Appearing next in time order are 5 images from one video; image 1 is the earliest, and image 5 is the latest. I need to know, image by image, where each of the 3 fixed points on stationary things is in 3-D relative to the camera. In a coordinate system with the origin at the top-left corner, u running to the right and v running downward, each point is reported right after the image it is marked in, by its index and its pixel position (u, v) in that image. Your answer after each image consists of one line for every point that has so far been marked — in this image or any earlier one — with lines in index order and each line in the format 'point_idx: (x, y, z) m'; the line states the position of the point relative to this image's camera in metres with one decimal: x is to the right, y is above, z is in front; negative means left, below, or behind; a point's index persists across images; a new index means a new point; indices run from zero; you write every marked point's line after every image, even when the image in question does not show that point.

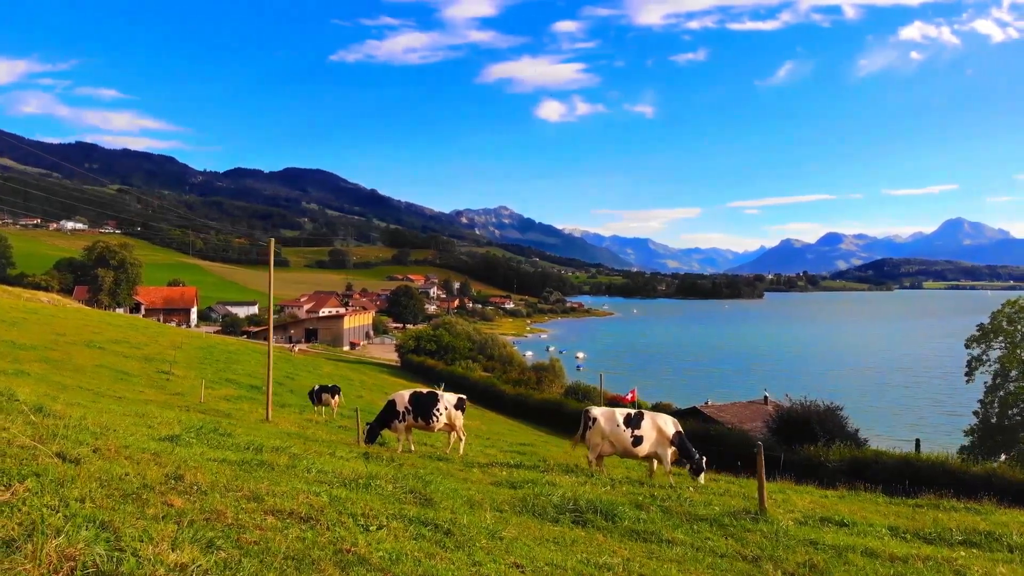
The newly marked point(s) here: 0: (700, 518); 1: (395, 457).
0: (+2.2, -2.7, +6.8) m
1: (-2.5, -3.6, +12.4) m
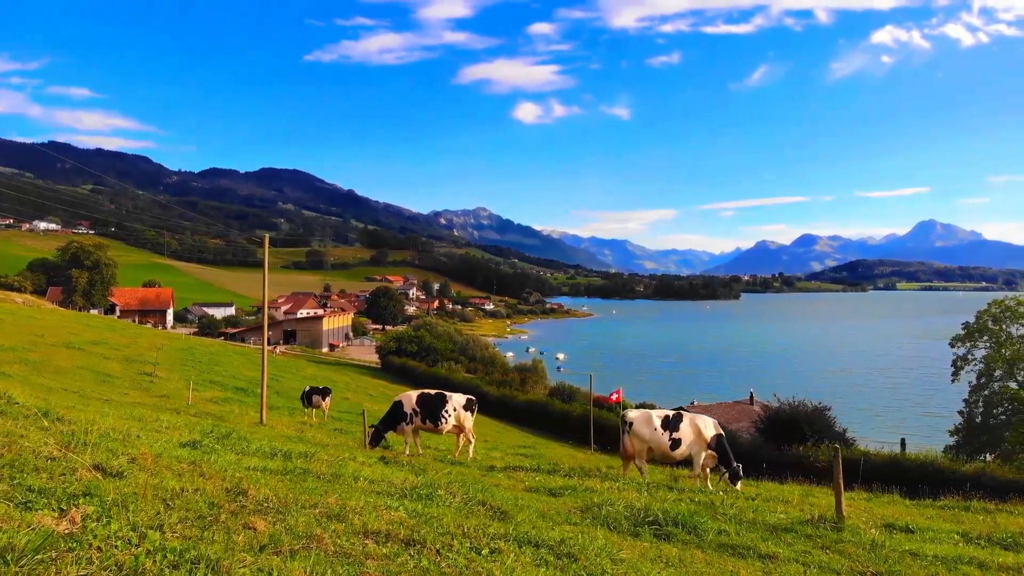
0: (+2.9, -2.6, +6.3) m
1: (-2.0, -3.5, +11.7) m
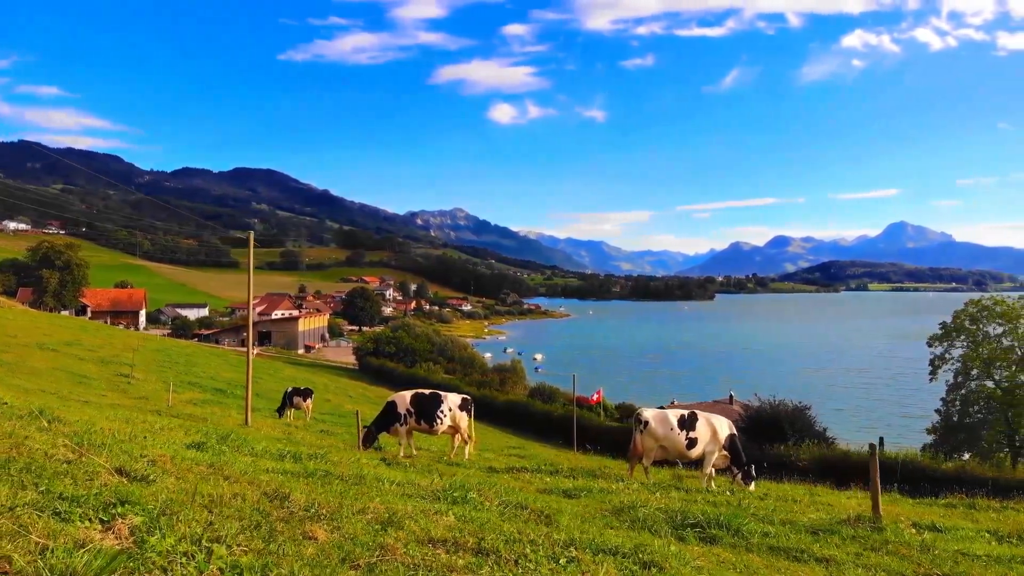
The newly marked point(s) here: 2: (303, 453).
0: (+3.2, -2.5, +6.1) m
1: (-1.9, -3.4, +11.4) m
2: (-3.4, -2.7, +9.5) m
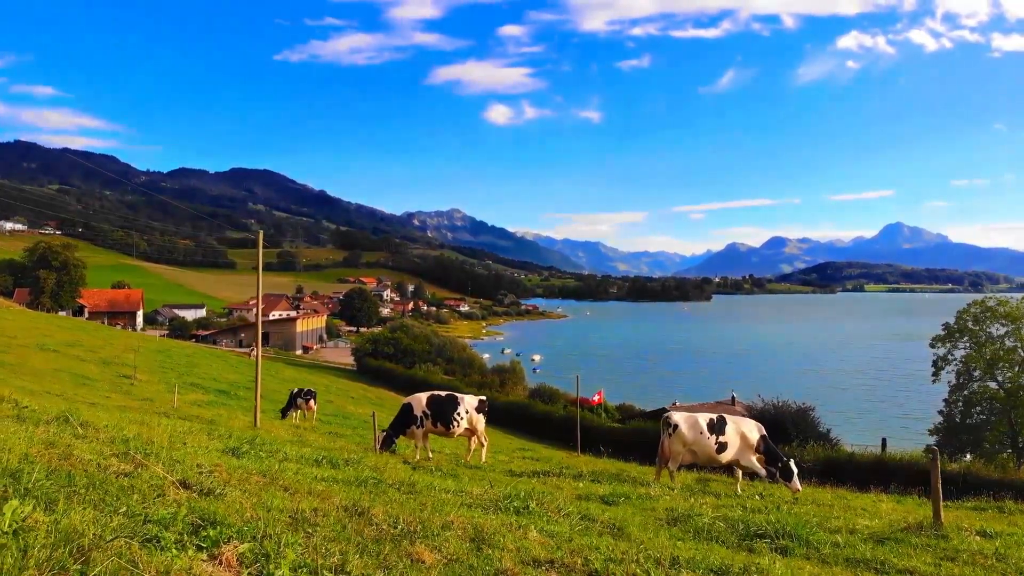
0: (+3.7, -2.5, +5.9) m
1: (-1.3, -3.4, +11.1) m
2: (-2.9, -2.7, +9.3) m
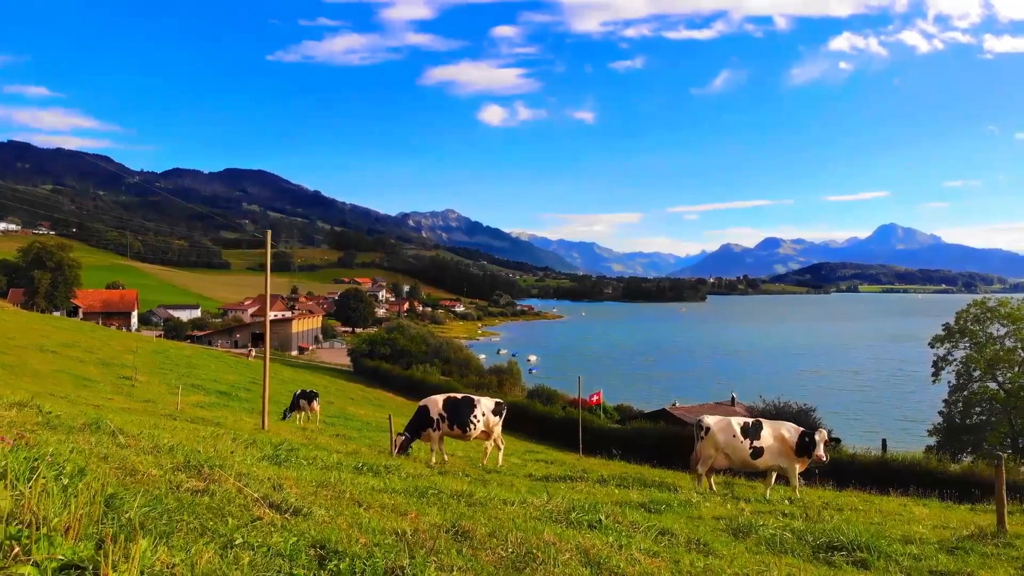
0: (+4.2, -2.5, +5.7) m
1: (-0.8, -3.5, +10.9) m
2: (-2.4, -2.7, +9.1) m
